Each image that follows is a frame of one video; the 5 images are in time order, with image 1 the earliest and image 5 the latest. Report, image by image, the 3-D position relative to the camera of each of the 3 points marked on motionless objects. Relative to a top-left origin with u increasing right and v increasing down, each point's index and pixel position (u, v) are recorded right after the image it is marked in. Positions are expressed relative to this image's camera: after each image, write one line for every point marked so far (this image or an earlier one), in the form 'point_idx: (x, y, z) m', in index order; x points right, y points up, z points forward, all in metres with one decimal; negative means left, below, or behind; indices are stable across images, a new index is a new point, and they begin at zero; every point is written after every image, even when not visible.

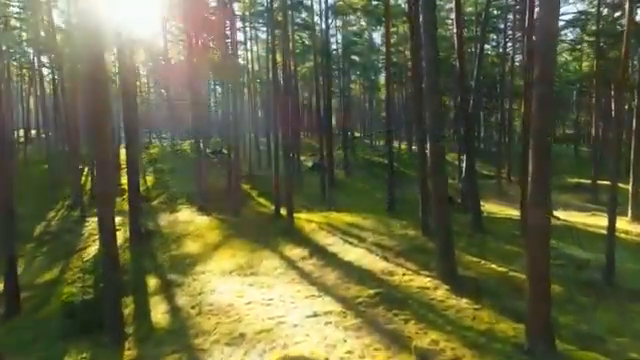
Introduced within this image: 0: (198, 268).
0: (-2.8, -2.0, +15.2) m
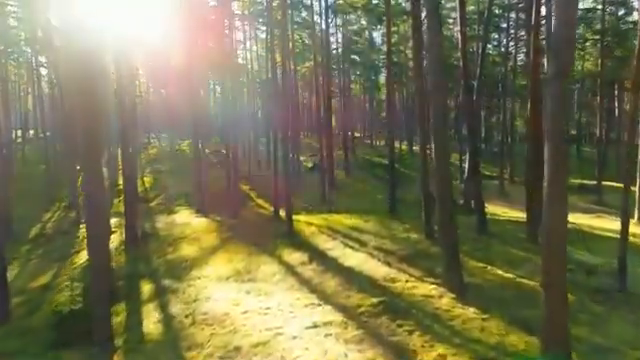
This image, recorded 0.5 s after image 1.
0: (-2.8, -2.1, +14.7) m
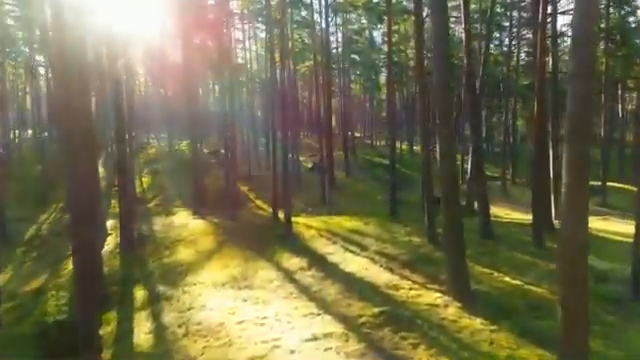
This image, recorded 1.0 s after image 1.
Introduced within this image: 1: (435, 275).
0: (-2.8, -2.1, +14.2) m
1: (+2.1, -1.7, +12.0) m
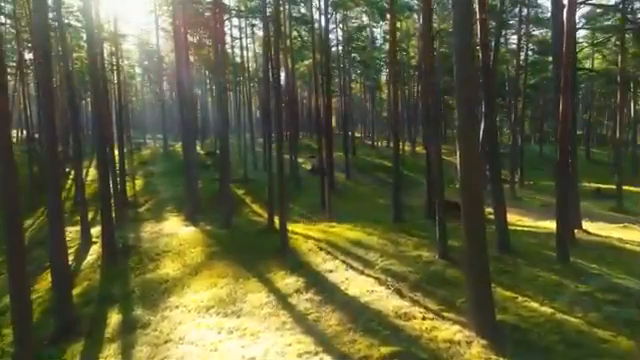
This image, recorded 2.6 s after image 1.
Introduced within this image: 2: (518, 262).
0: (-2.9, -2.3, +12.6) m
1: (+2.1, -1.9, +10.4) m
2: (+4.1, -1.7, +13.6) m
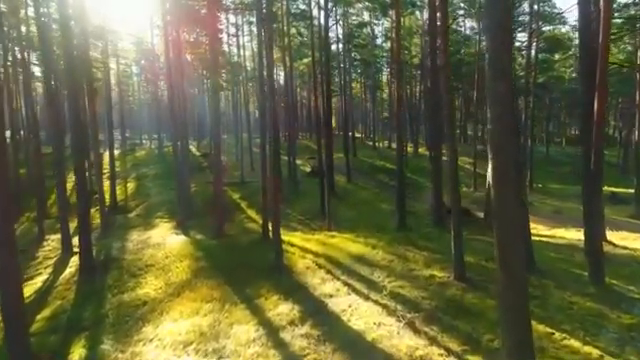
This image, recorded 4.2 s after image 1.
0: (-2.9, -2.5, +10.9) m
1: (+2.1, -2.1, +8.7) m
2: (+4.1, -1.9, +11.9) m
